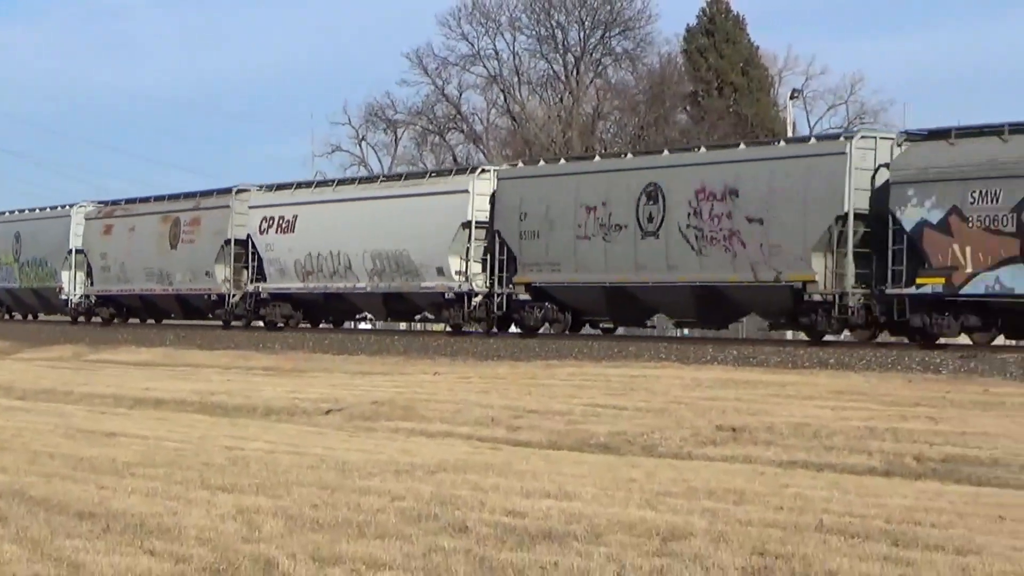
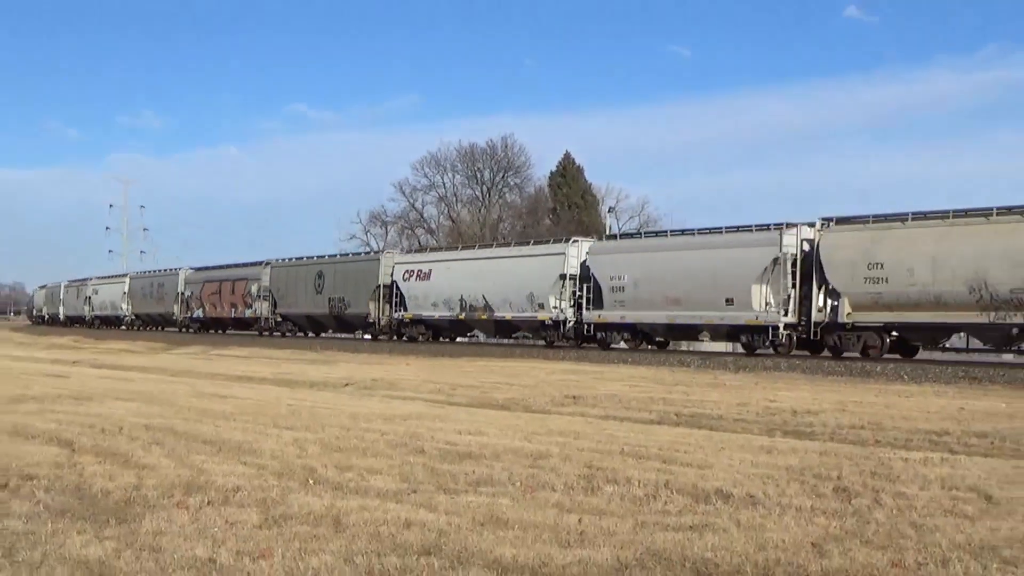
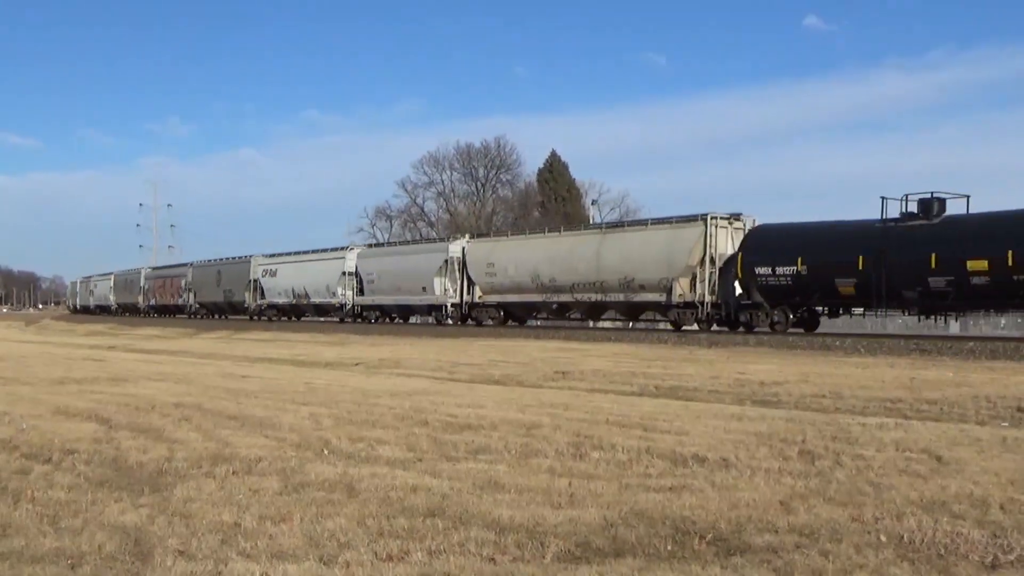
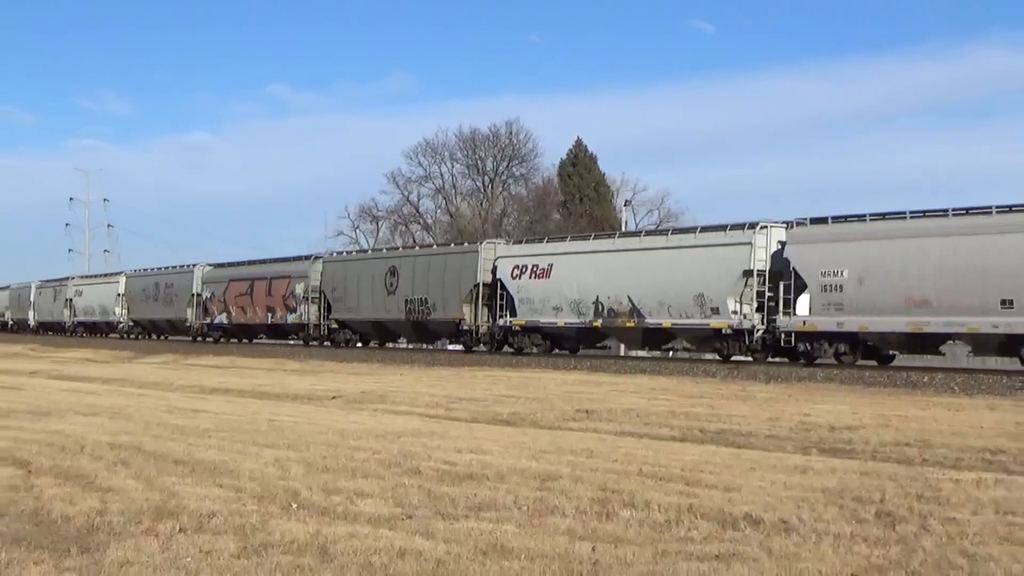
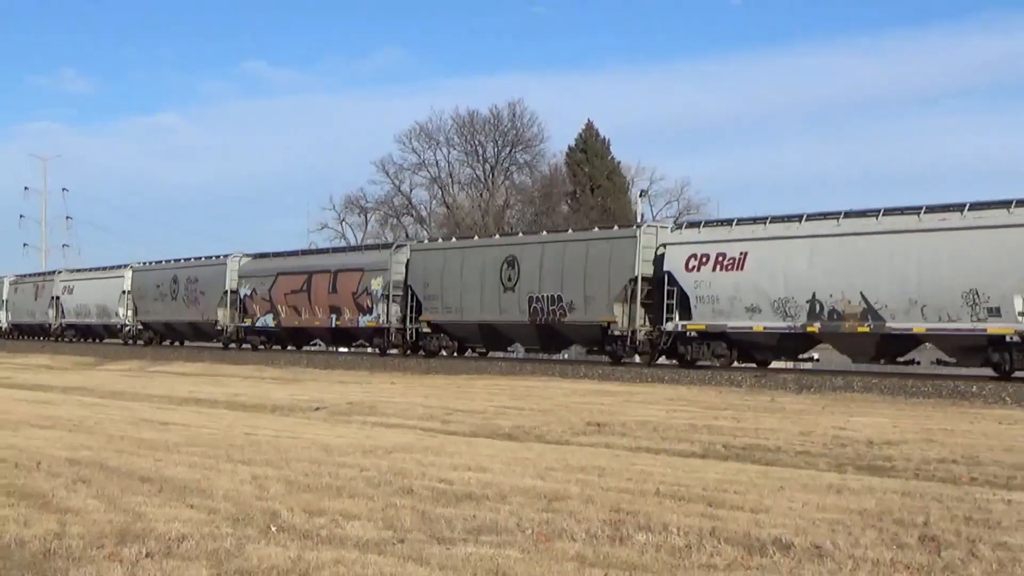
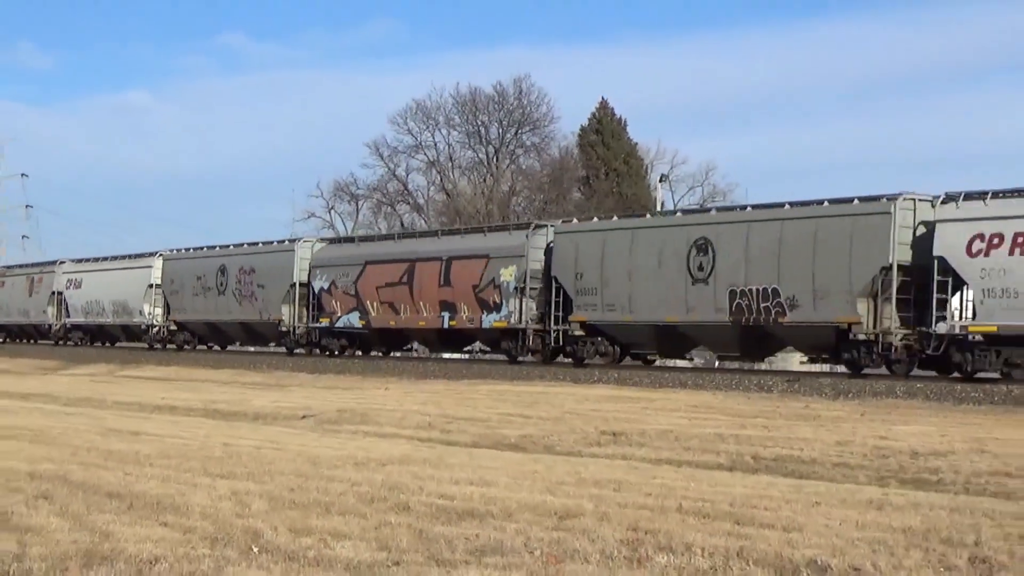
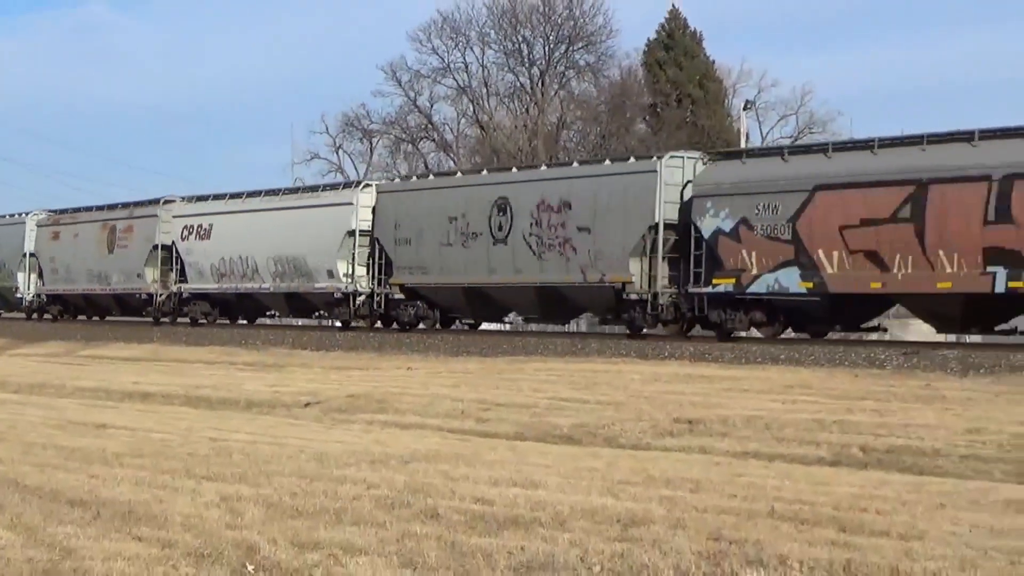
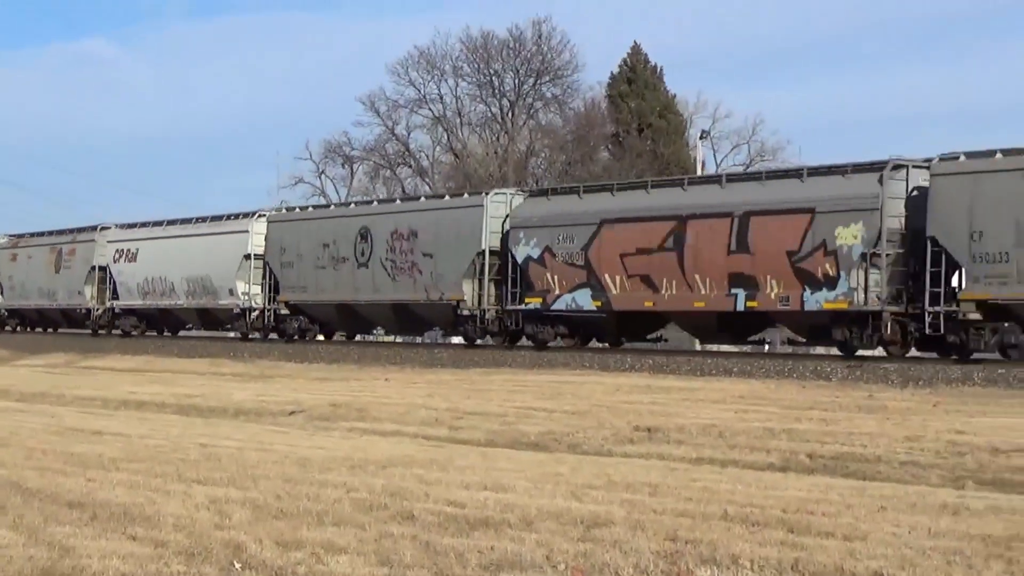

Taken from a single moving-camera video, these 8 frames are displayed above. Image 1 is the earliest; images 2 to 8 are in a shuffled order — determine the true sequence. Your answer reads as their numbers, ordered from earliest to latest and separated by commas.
7, 8, 6, 5, 4, 2, 3
